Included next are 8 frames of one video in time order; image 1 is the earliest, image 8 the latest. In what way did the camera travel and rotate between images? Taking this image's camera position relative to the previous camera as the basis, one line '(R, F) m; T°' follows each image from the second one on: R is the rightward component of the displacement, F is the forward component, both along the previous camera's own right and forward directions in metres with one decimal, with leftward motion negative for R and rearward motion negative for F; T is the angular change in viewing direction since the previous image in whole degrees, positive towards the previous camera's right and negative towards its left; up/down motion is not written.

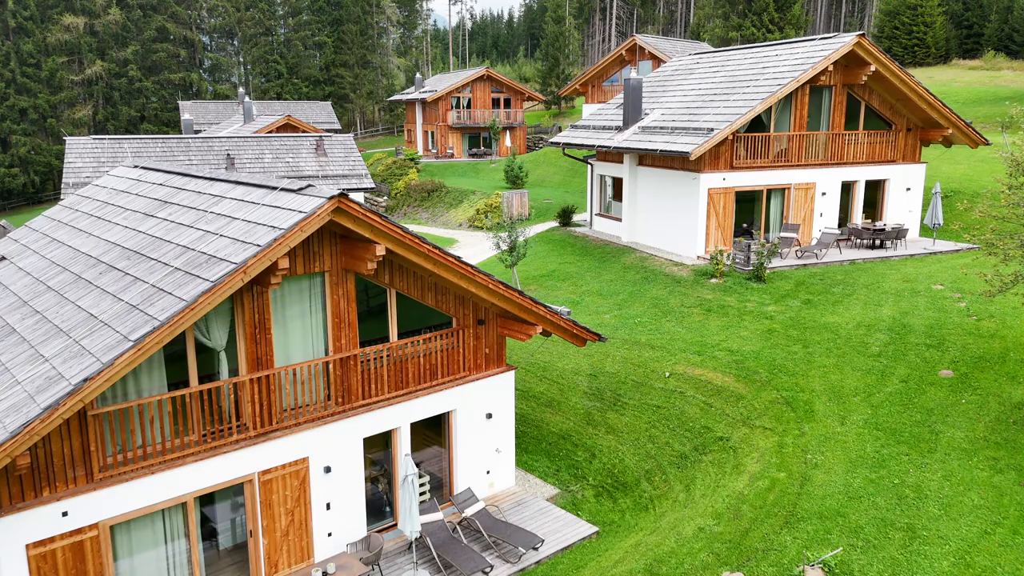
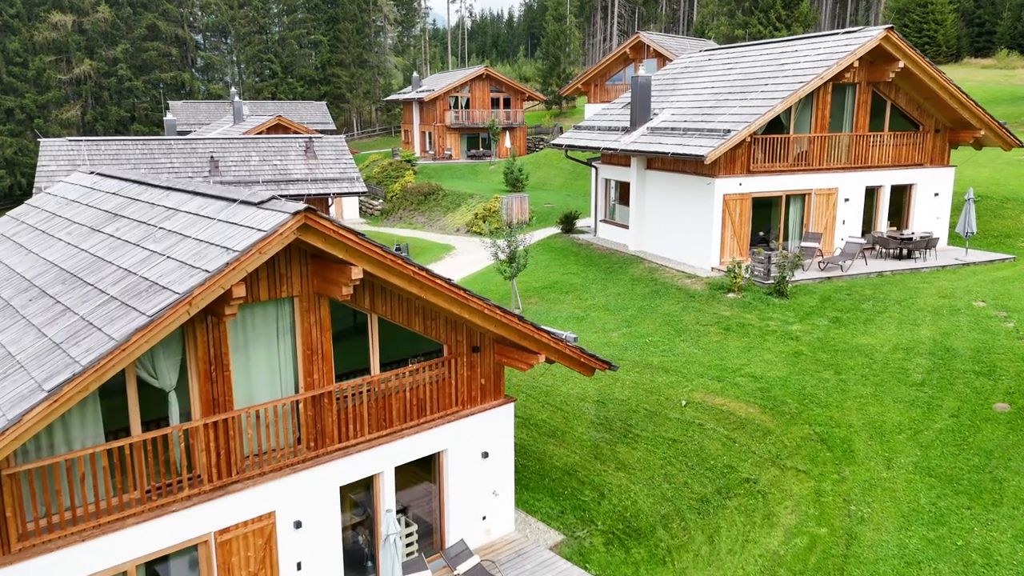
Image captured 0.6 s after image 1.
(0.0, +1.7) m; 0°
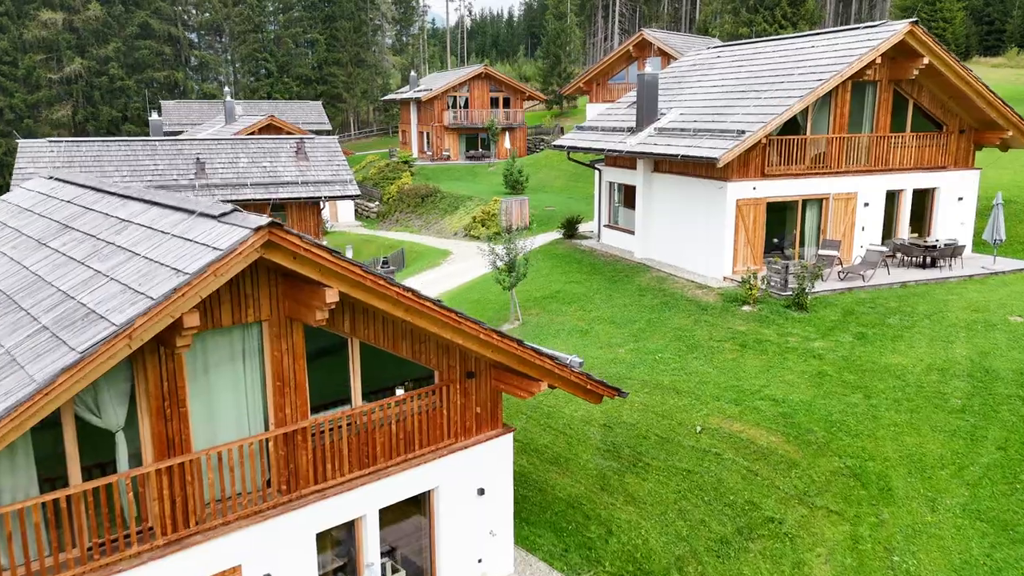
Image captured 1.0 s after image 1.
(0.0, +1.3) m; 0°
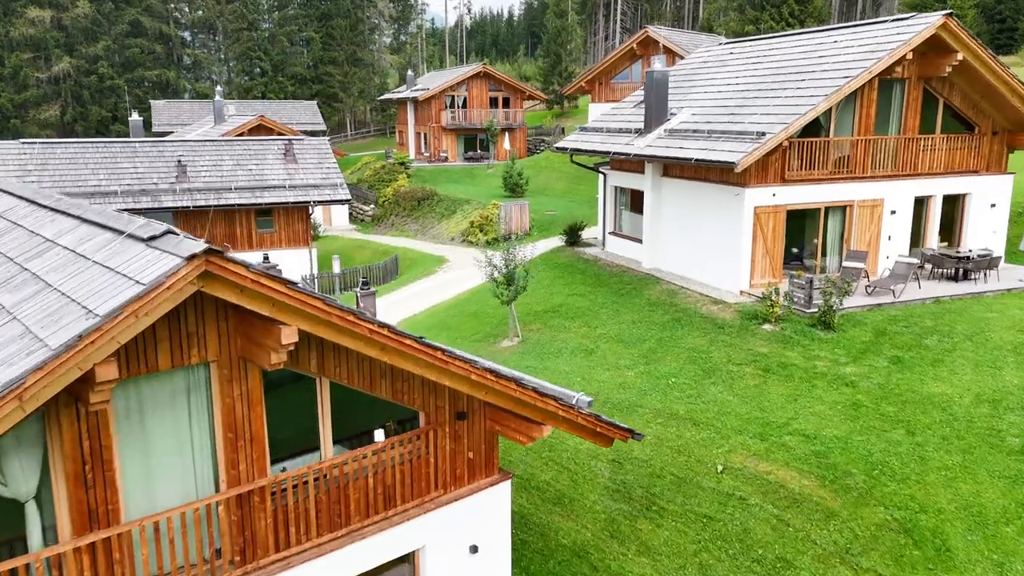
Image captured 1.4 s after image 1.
(0.0, +1.6) m; 0°
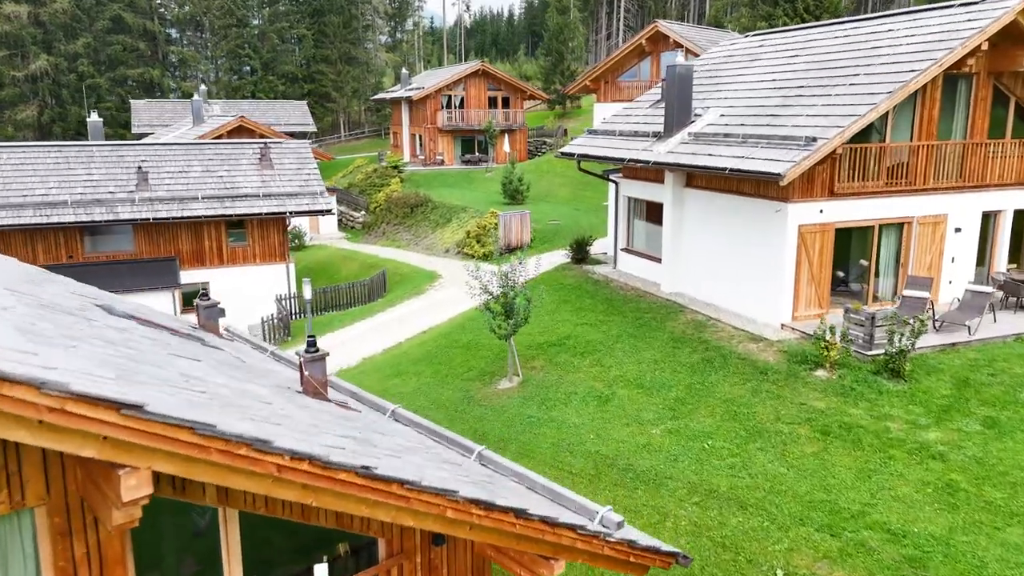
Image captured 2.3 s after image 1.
(0.0, +2.9) m; 0°
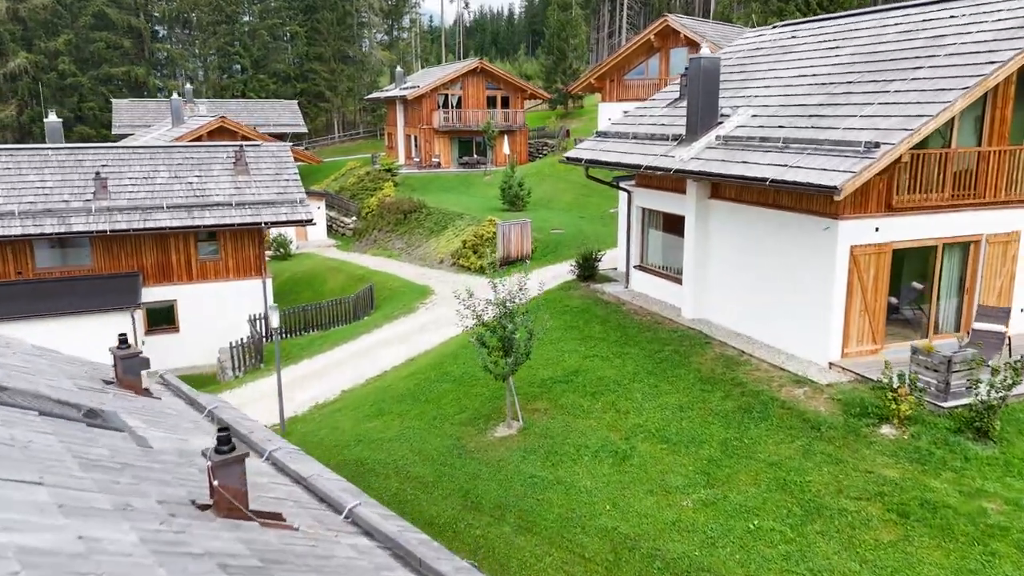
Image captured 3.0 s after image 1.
(0.0, +2.5) m; 0°
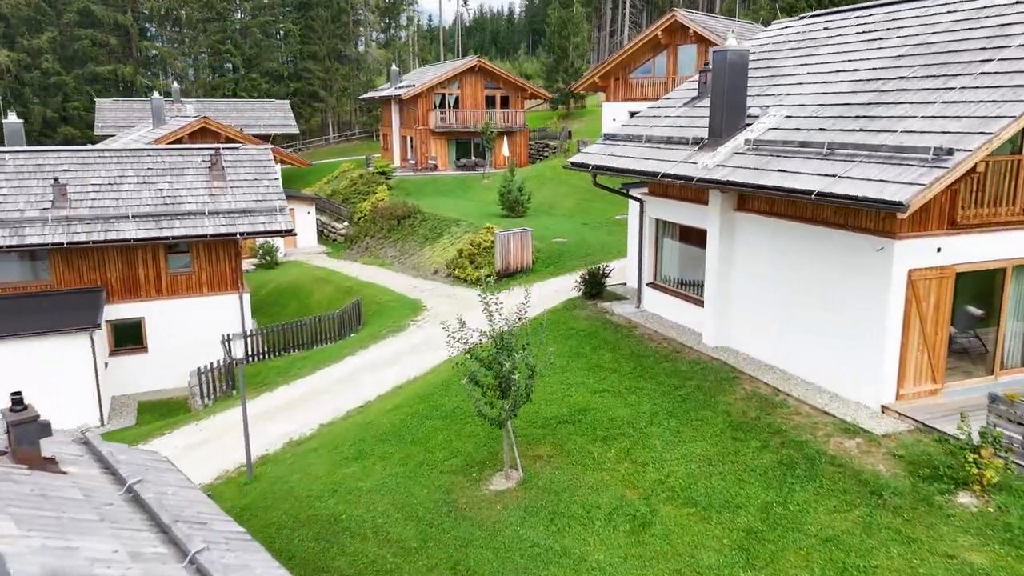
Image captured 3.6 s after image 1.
(0.0, +2.0) m; 0°
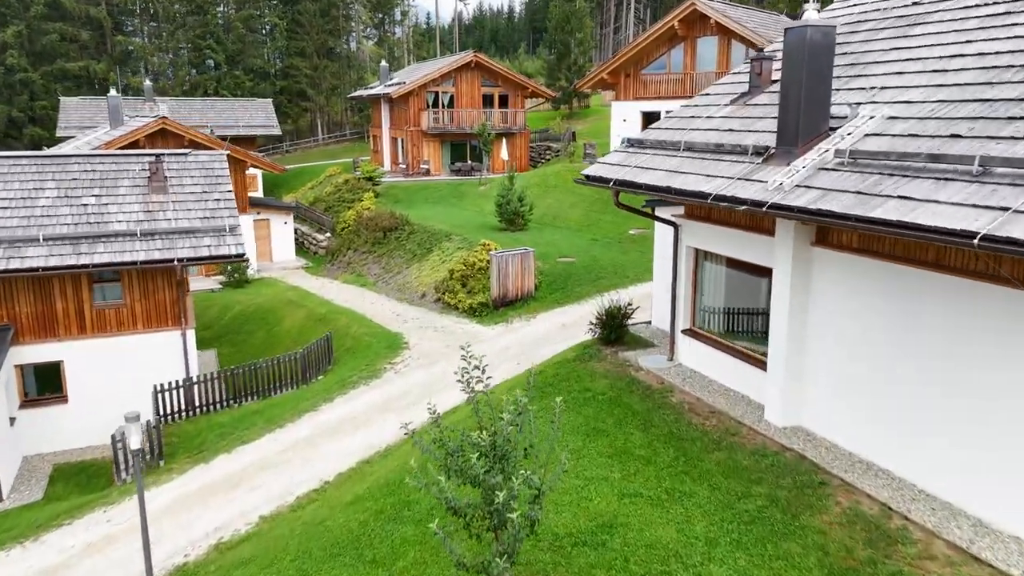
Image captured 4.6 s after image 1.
(0.0, +3.8) m; 0°
